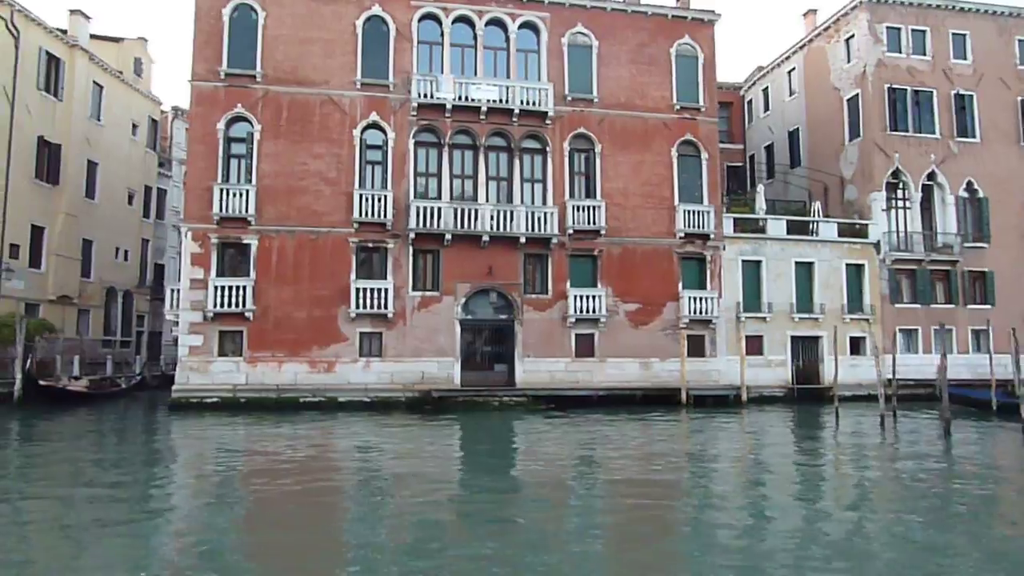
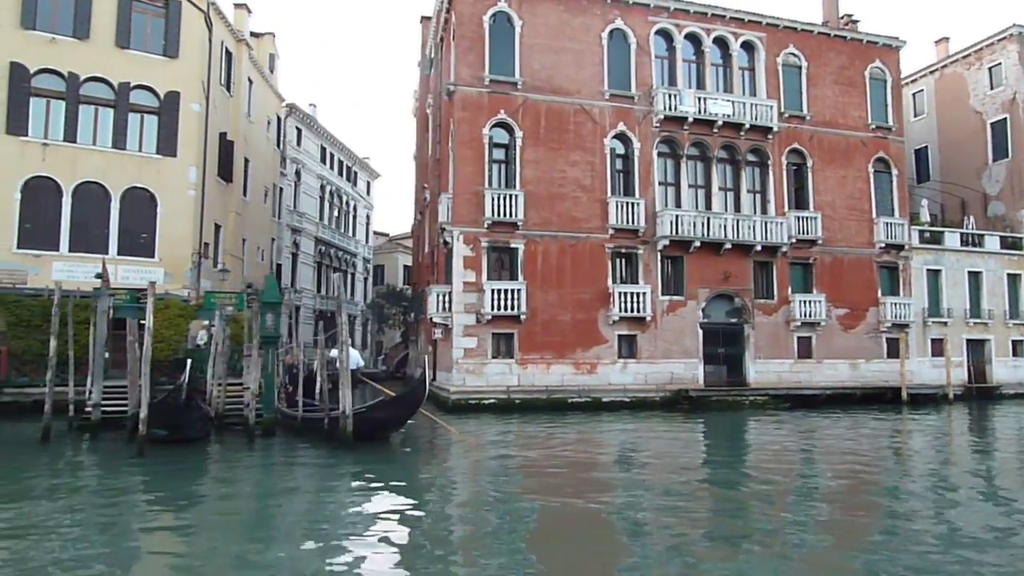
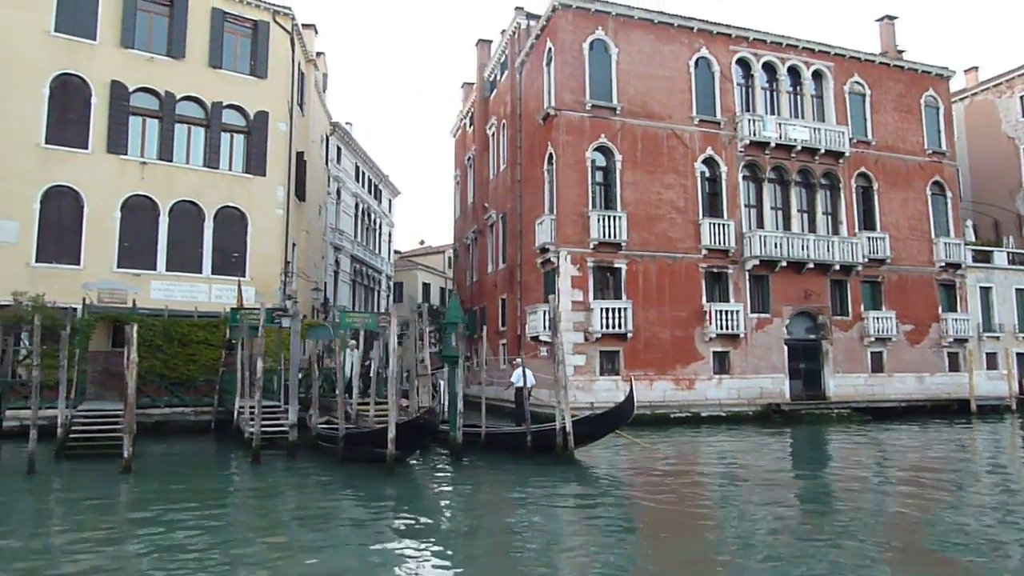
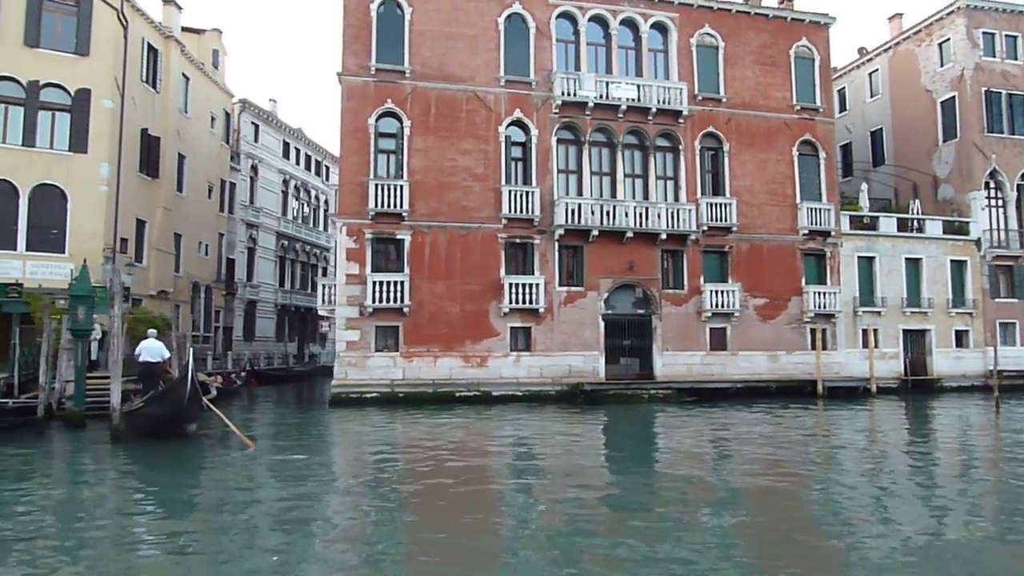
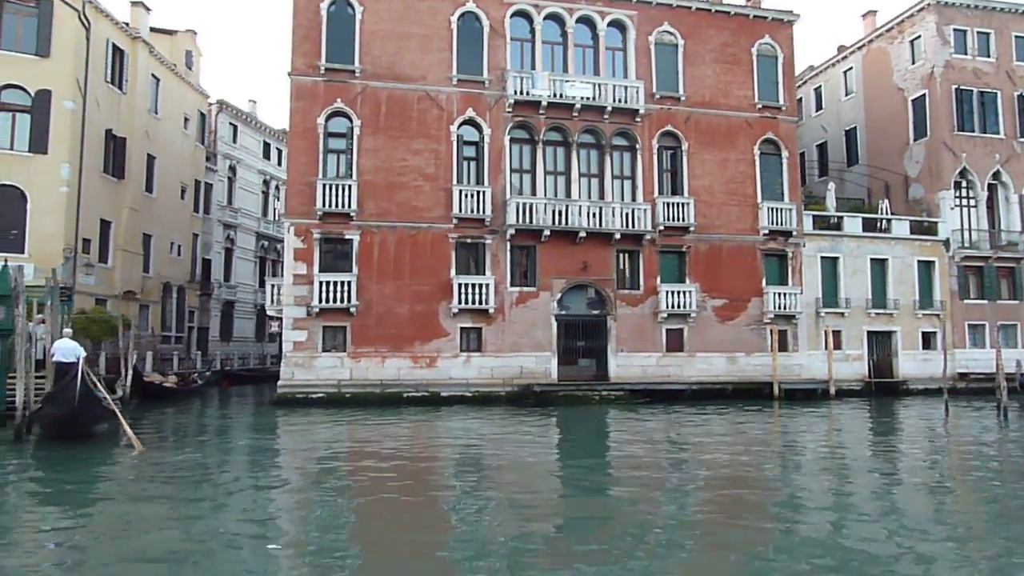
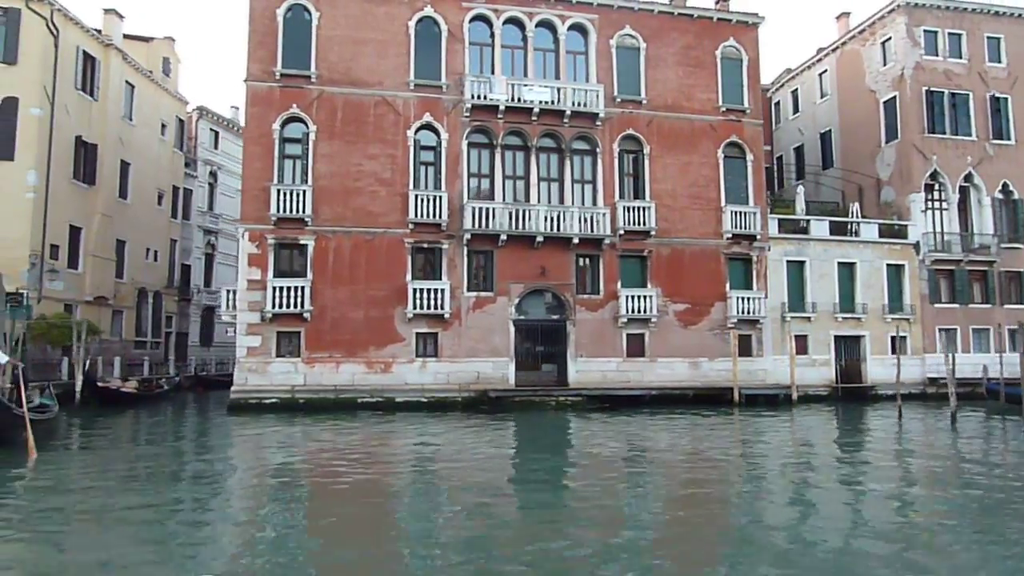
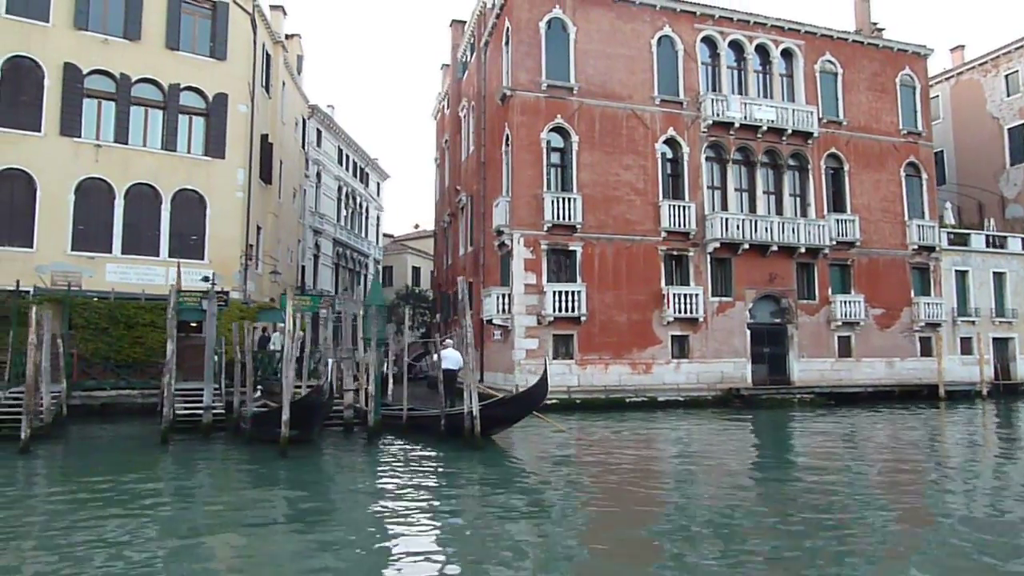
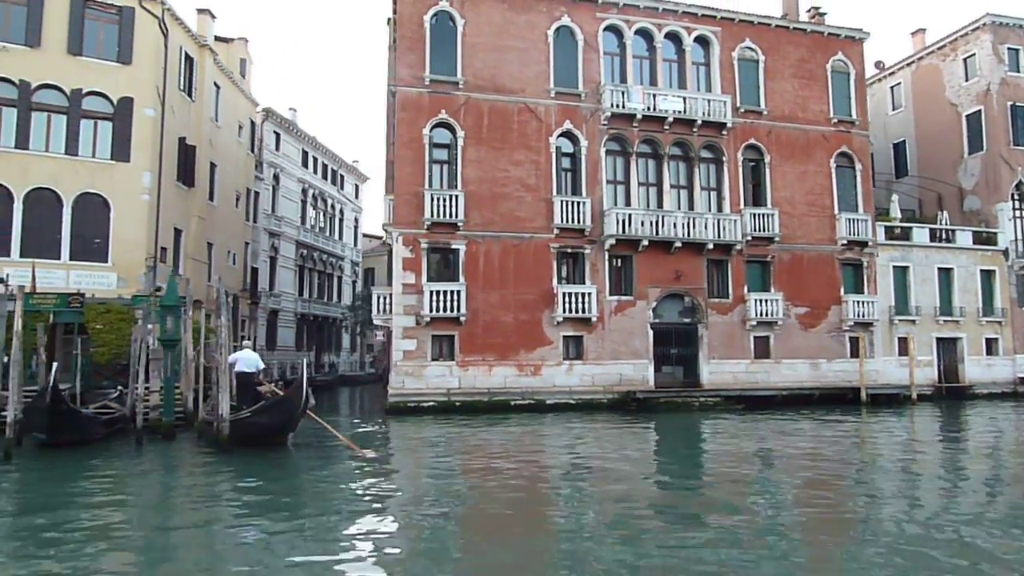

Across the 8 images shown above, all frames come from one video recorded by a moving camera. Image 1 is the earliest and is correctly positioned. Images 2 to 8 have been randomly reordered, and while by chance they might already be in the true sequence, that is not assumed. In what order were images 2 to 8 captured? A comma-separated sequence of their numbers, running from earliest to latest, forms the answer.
6, 5, 4, 8, 2, 7, 3
